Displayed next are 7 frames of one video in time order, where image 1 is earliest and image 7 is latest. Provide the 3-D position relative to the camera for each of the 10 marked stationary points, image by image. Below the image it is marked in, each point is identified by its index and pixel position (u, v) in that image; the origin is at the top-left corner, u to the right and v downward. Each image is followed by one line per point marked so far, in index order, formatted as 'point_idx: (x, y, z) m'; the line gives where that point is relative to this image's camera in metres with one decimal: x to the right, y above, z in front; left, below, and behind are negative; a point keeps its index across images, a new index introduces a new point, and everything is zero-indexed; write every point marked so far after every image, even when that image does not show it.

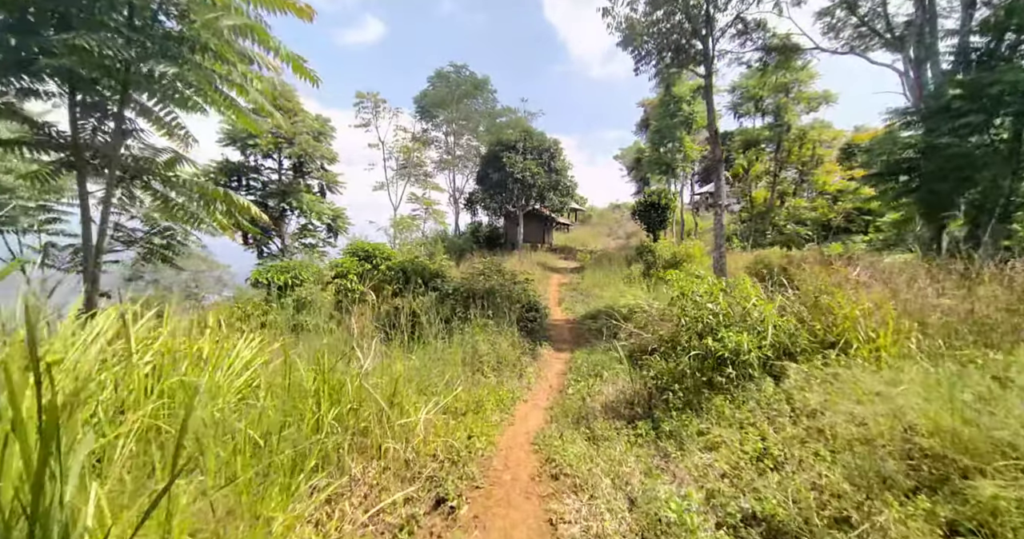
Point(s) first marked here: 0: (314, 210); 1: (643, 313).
0: (-6.8, +2.1, +14.4) m
1: (+2.4, -0.8, +7.4) m
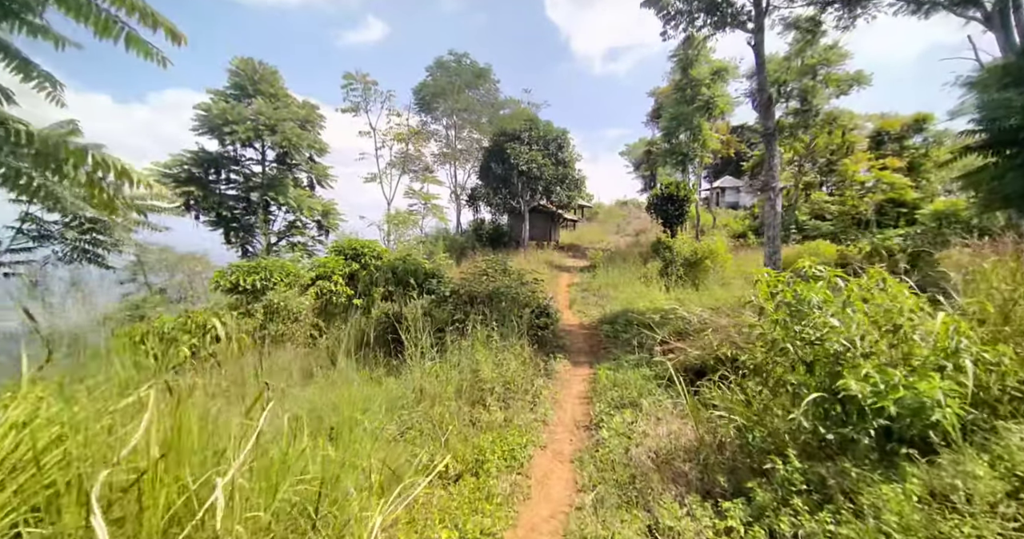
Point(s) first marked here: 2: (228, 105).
0: (-6.7, +2.0, +13.1) m
1: (+2.5, -0.8, +6.1) m
2: (-7.8, +4.6, +11.4) m
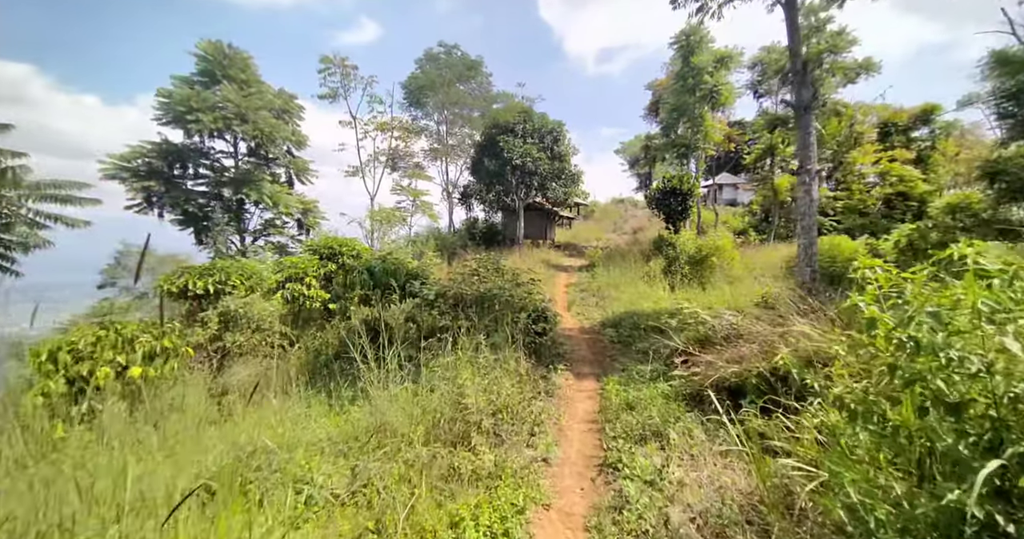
0: (-6.8, +2.0, +12.2) m
1: (+2.4, -0.8, +5.3) m
2: (-8.0, +4.5, +10.4) m
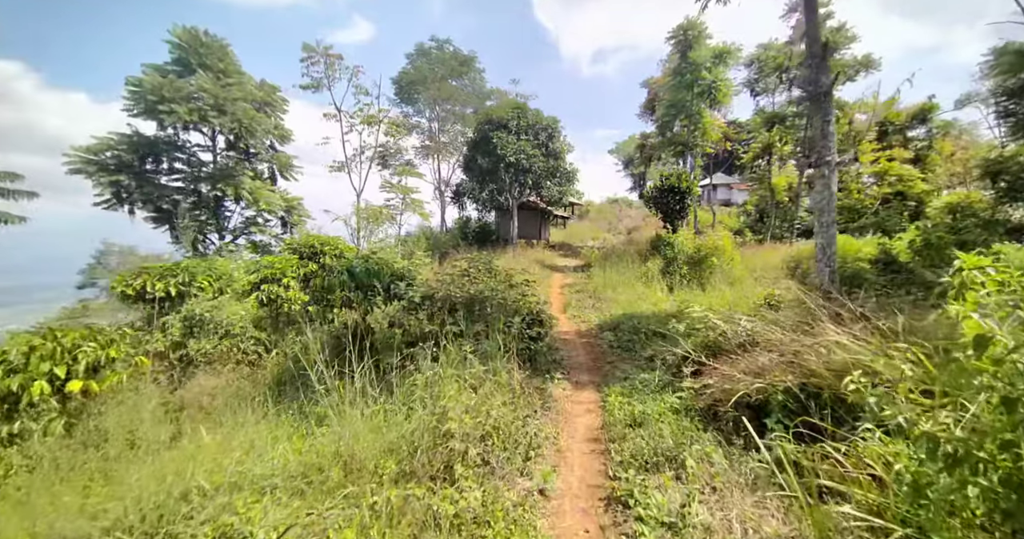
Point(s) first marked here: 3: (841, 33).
0: (-7.0, +2.0, +11.6) m
1: (+2.4, -0.8, +4.8) m
2: (-8.2, +4.5, +9.8) m
3: (+10.7, +7.7, +13.5) m
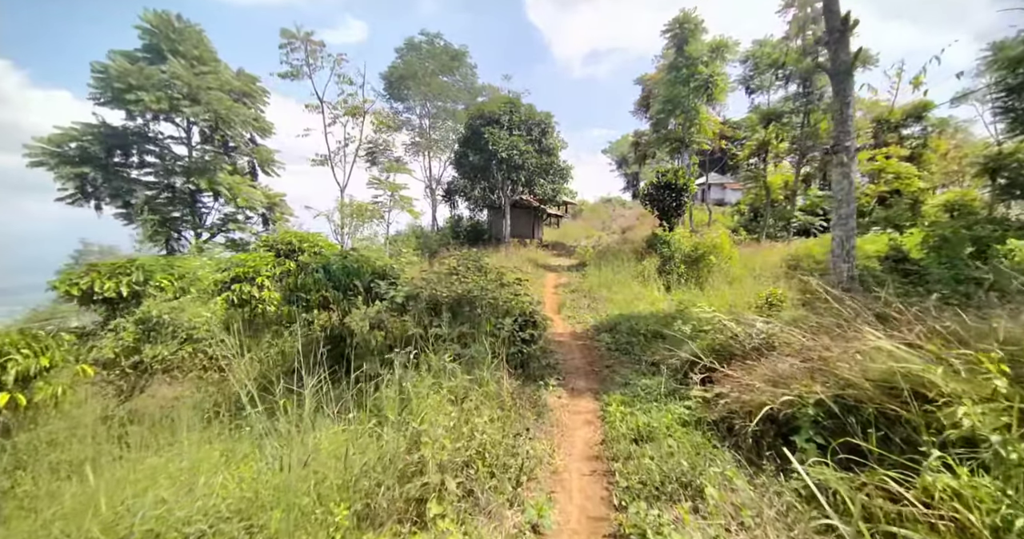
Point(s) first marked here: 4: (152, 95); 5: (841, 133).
0: (-7.2, +2.0, +11.0) m
1: (+2.3, -0.7, +4.4) m
2: (-8.4, +4.5, +9.2) m
3: (+10.5, +7.8, +13.3) m
4: (-8.0, +3.9, +9.2) m
5: (+3.5, +1.5, +4.5) m
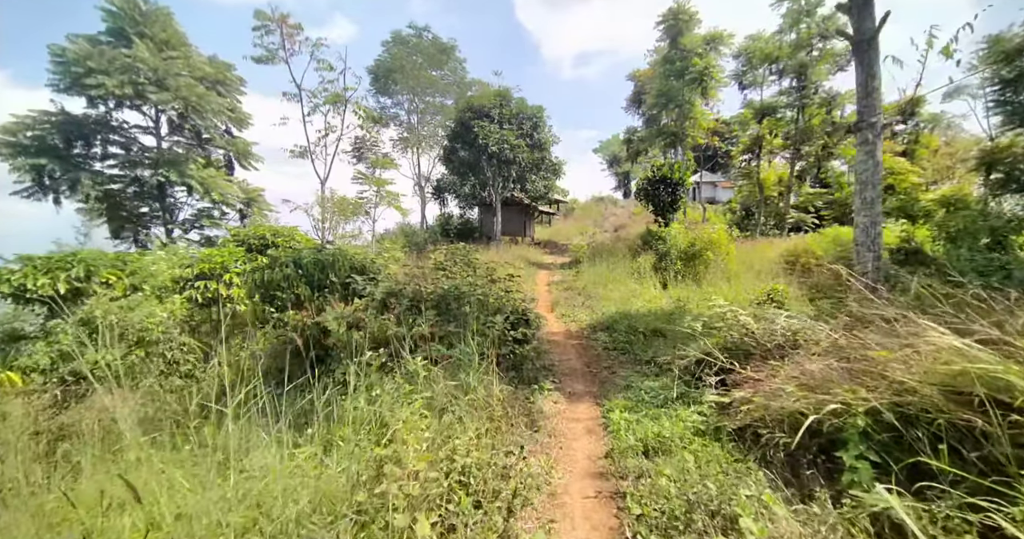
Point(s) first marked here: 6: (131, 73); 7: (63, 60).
0: (-7.5, +2.0, +10.4) m
1: (+2.2, -0.6, +3.9) m
2: (-8.6, +4.6, +8.6) m
3: (+10.2, +7.9, +13.0) m
4: (-8.2, +3.9, +8.6) m
5: (+3.4, +1.6, +4.0) m
6: (-8.1, +4.2, +8.9) m
7: (-9.0, +4.2, +8.4) m
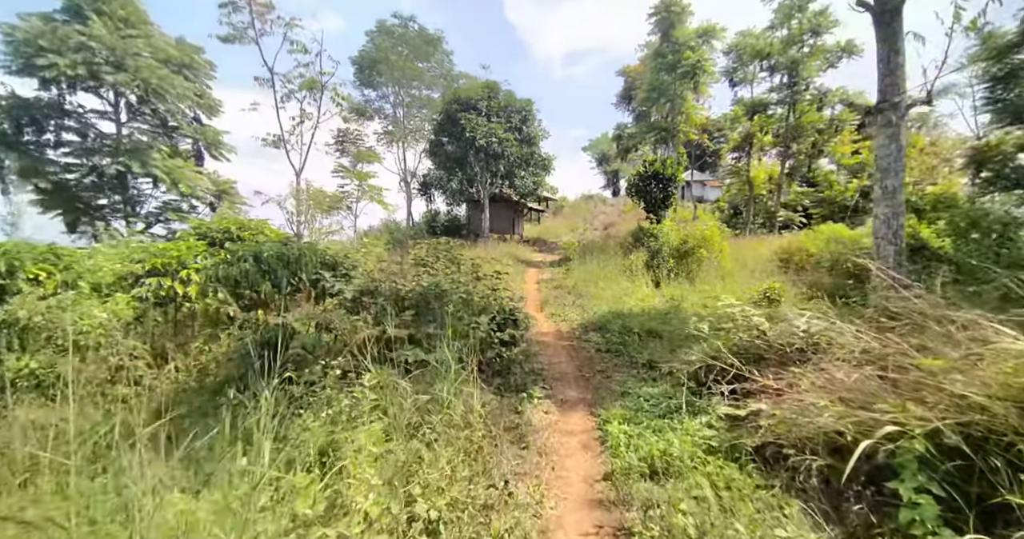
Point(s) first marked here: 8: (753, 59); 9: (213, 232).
0: (-7.8, +2.1, +9.7) m
1: (+2.0, -0.6, +3.5) m
2: (-8.8, +4.6, +7.9) m
3: (+9.8, +8.0, +12.8) m
4: (-8.4, +4.0, +7.9) m
5: (+3.3, +1.6, +3.7) m
6: (-8.4, +4.3, +8.2) m
7: (-9.2, +4.3, +7.6) m
8: (+9.8, +8.6, +16.8) m
9: (-4.3, +0.5, +6.0) m
